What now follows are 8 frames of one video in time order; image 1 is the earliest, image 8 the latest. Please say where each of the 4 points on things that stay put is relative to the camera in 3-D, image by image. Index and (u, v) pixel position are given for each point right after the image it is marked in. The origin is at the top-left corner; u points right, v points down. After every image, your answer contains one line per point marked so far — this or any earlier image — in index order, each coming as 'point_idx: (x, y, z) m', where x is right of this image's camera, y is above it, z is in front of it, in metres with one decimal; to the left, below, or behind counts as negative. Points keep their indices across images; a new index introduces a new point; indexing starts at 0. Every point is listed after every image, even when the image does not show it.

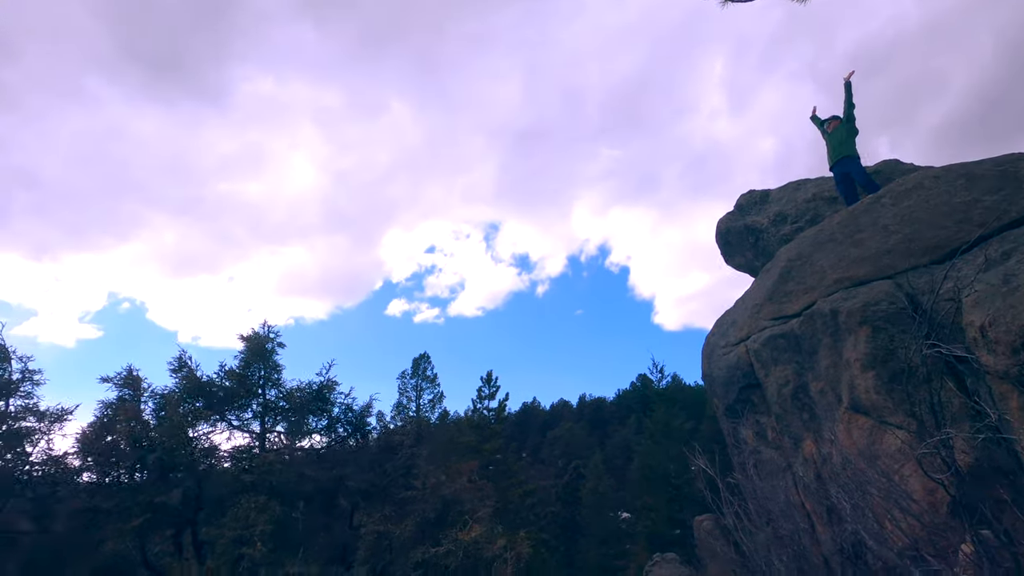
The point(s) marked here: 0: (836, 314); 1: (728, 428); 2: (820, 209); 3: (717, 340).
0: (+7.4, -0.6, +12.2) m
1: (+6.1, -4.0, +15.1) m
2: (+11.3, +2.9, +19.5) m
3: (+6.1, -1.6, +15.8) m
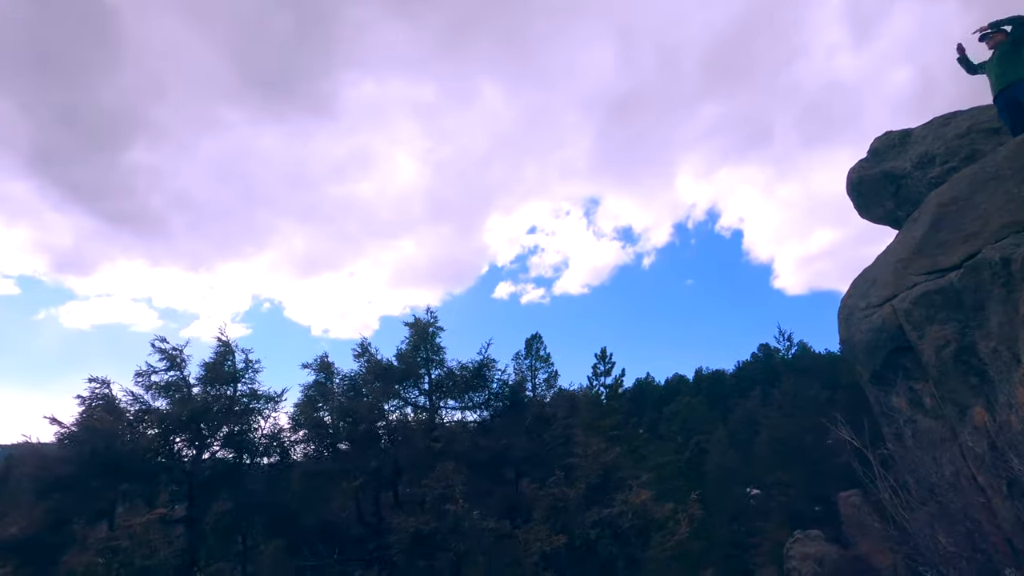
0: (+9.8, +0.5, +10.7) m
1: (+9.4, -2.8, +13.8) m
2: (+14.7, +4.6, +17.0) m
3: (+9.3, -0.4, +14.5) m
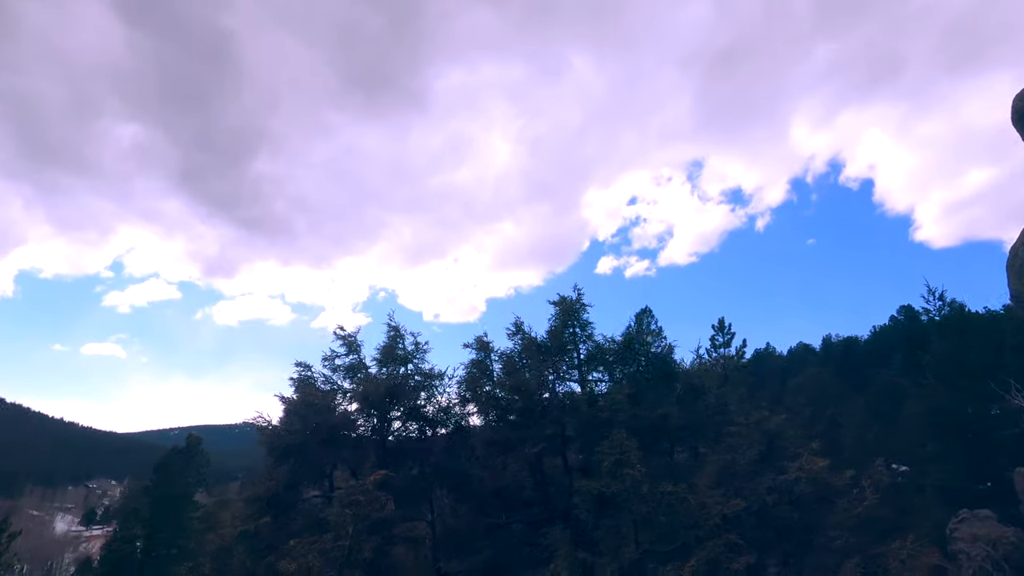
0: (+11.8, +1.6, +8.6) m
1: (+12.2, -1.6, +12.0) m
2: (+17.5, +6.3, +13.7) m
3: (+12.0, +0.9, +12.5) m
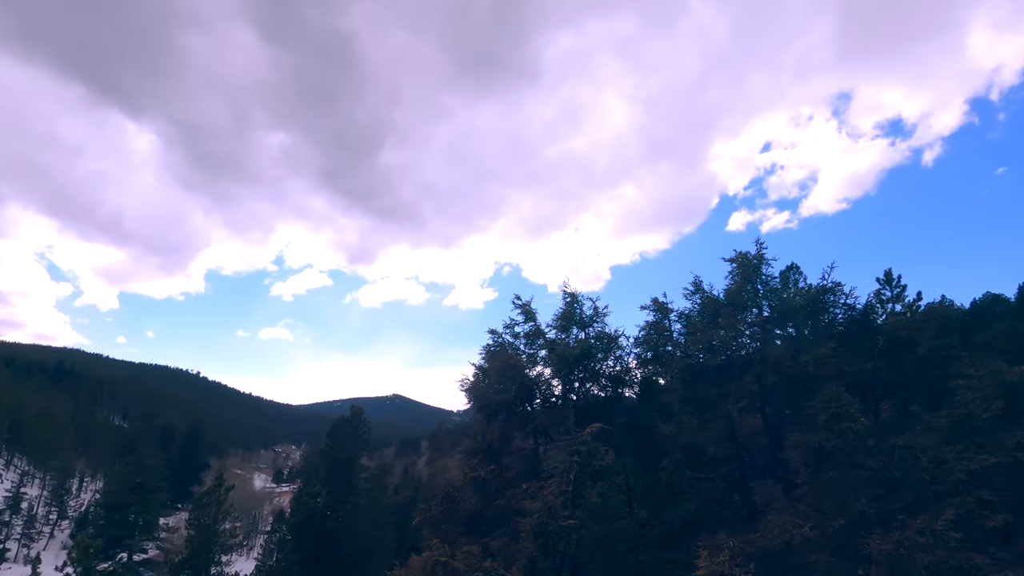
0: (+13.6, +2.9, +5.7) m
1: (+14.9, 0.0, +9.0) m
2: (+19.9, +8.2, +9.1) m
3: (+14.7, +2.4, +9.4) m
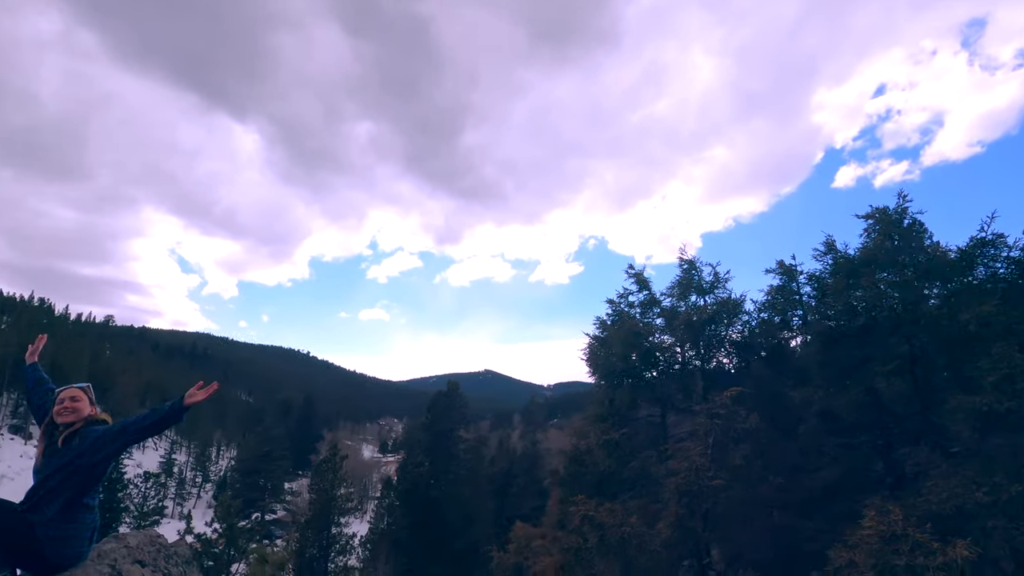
0: (+14.3, +3.7, +3.3) m
1: (+16.3, +1.0, +6.5) m
2: (+20.9, +9.4, +5.5) m
3: (+16.0, +3.4, +6.9) m
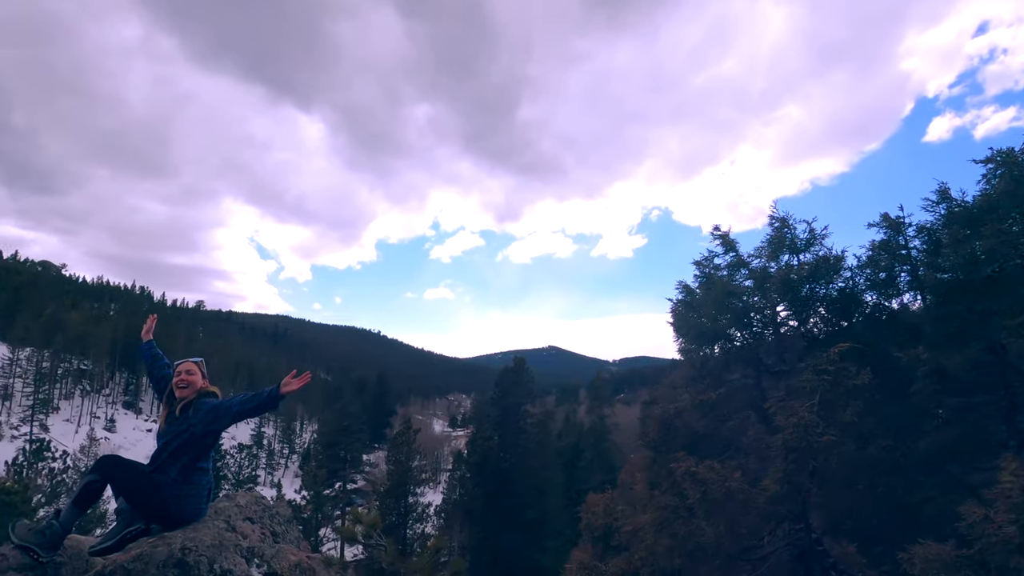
0: (+14.6, +4.3, +1.5) m
1: (+17.0, +1.8, +4.5) m
2: (+21.1, +10.3, +2.7) m
3: (+16.7, +4.2, +4.8) m
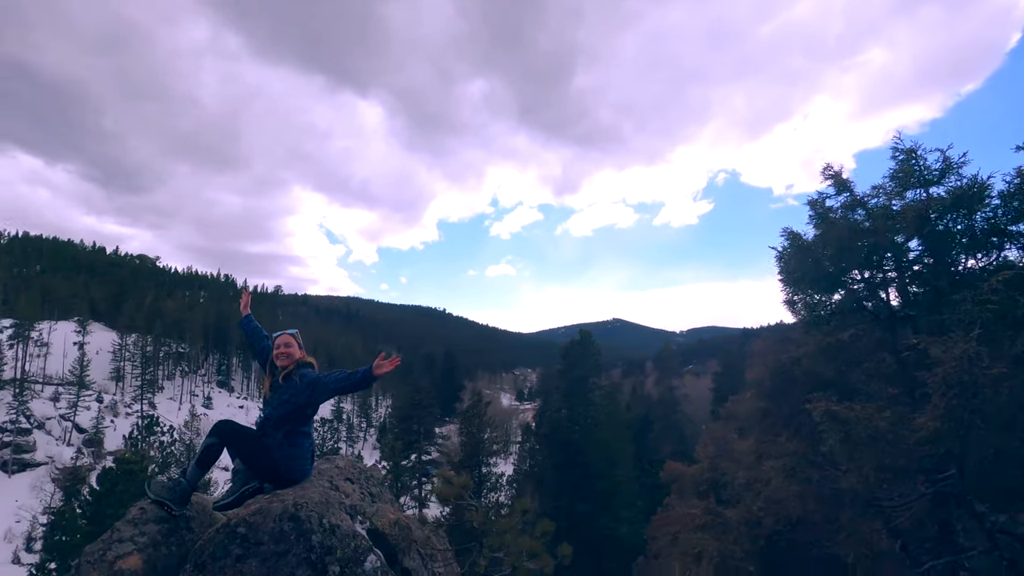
0: (+14.6, +5.0, -0.4) m
1: (+17.5, +2.7, +2.4) m
2: (+21.0, +11.2, -0.3) m
3: (+17.1, +5.2, +2.7) m
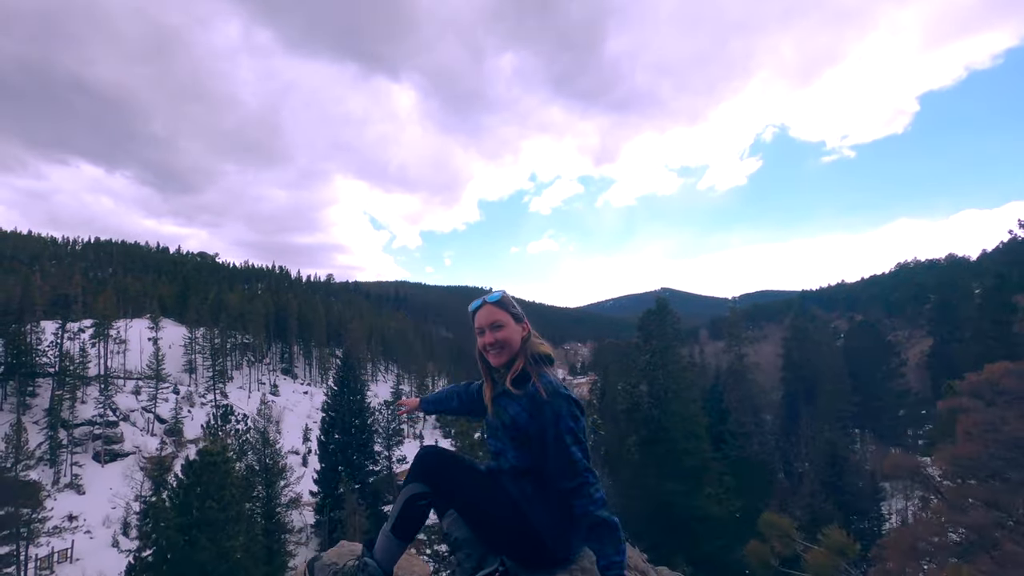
0: (+16.1, +6.1, -4.5) m
1: (+19.3, +4.1, -1.8) m
2: (+22.1, +12.7, -5.1) m
3: (+18.8, +6.6, -1.6) m
